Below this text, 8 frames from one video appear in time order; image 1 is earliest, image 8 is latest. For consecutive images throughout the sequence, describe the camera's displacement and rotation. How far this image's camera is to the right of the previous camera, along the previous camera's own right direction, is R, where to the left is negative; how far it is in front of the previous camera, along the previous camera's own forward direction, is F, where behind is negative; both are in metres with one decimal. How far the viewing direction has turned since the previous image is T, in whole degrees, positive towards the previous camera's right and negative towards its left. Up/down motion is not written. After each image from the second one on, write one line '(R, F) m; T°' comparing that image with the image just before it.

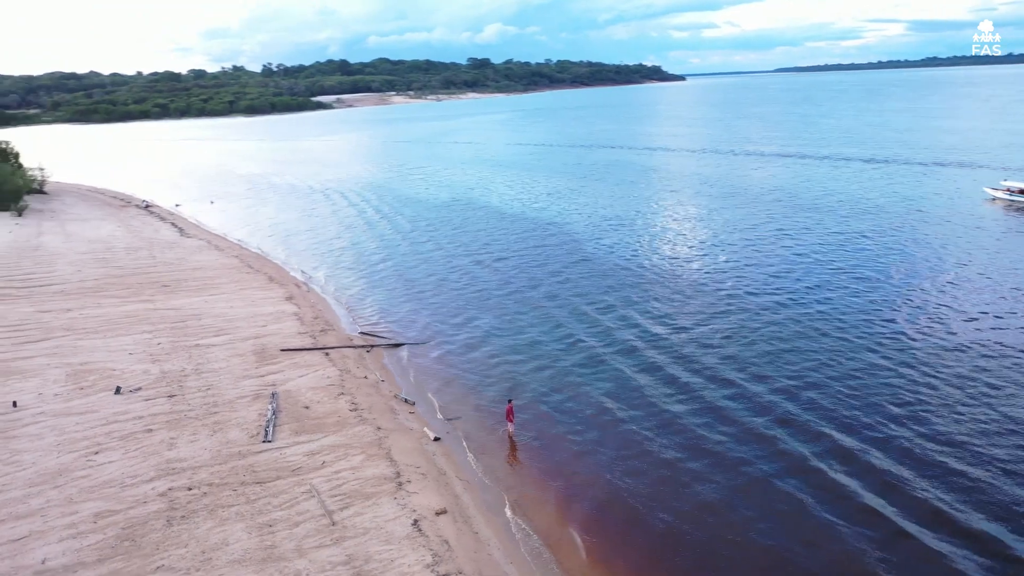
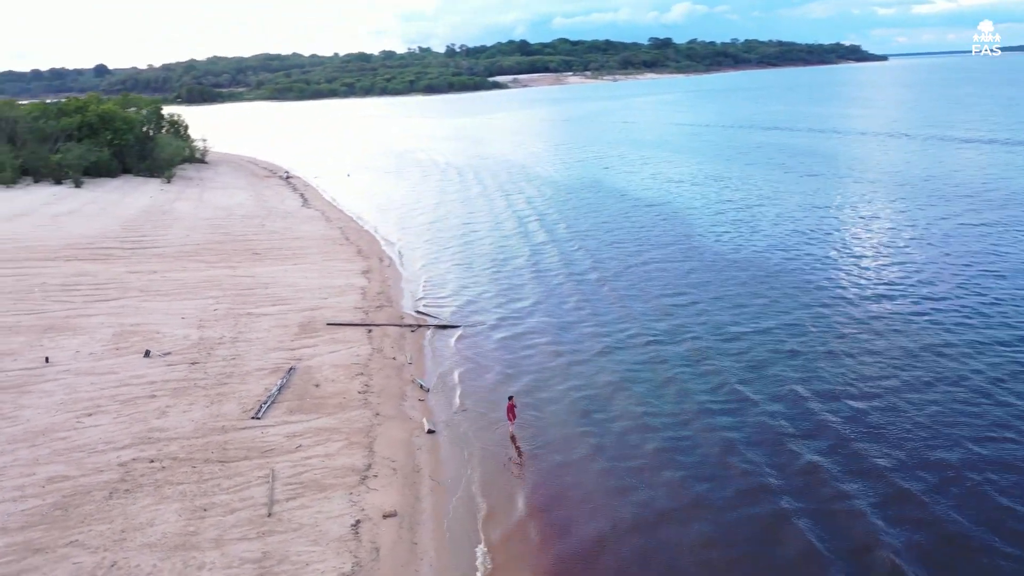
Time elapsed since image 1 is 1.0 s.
(+2.6, +1.7) m; -12°
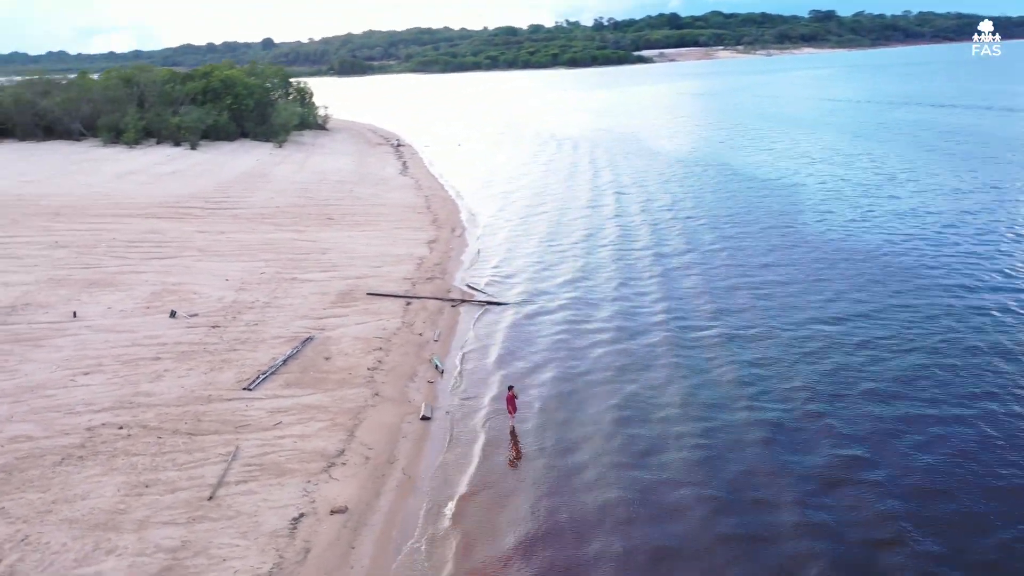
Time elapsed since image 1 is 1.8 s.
(+1.9, +1.7) m; -10°
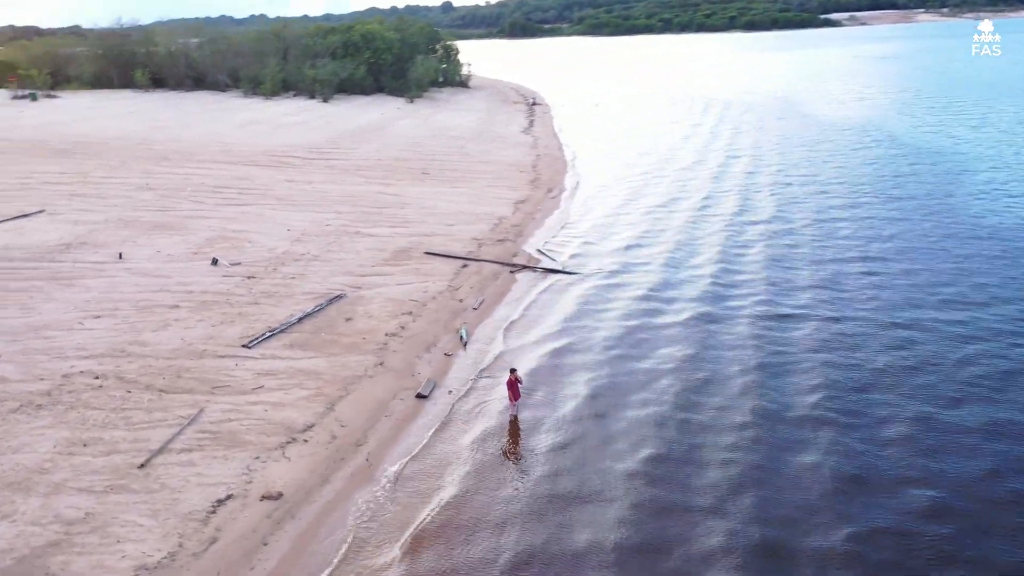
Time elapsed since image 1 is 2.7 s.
(+1.8, +2.0) m; -11°
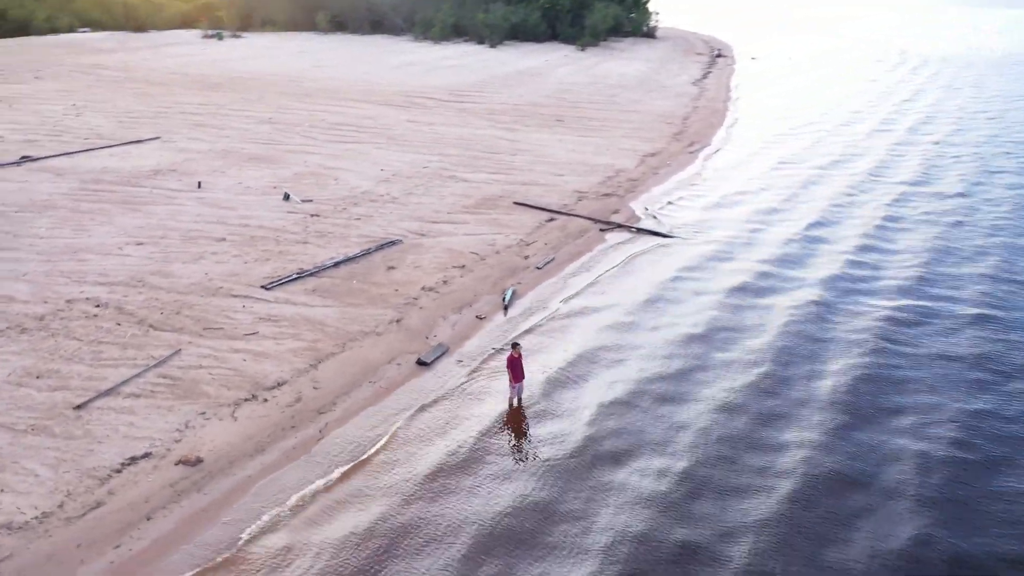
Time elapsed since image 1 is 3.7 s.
(+1.8, +2.1) m; -13°
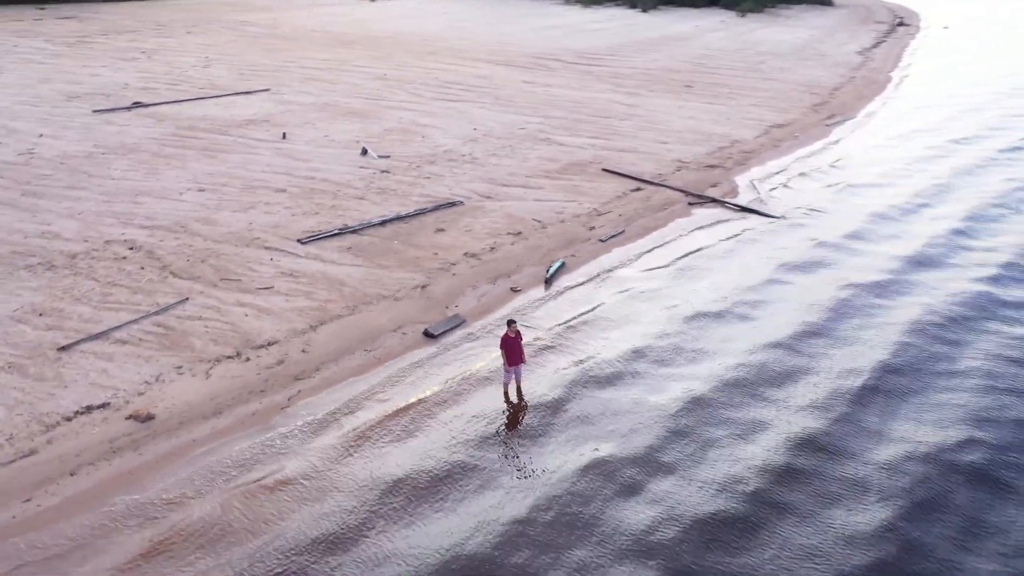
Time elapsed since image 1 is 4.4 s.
(+1.4, +1.2) m; -11°
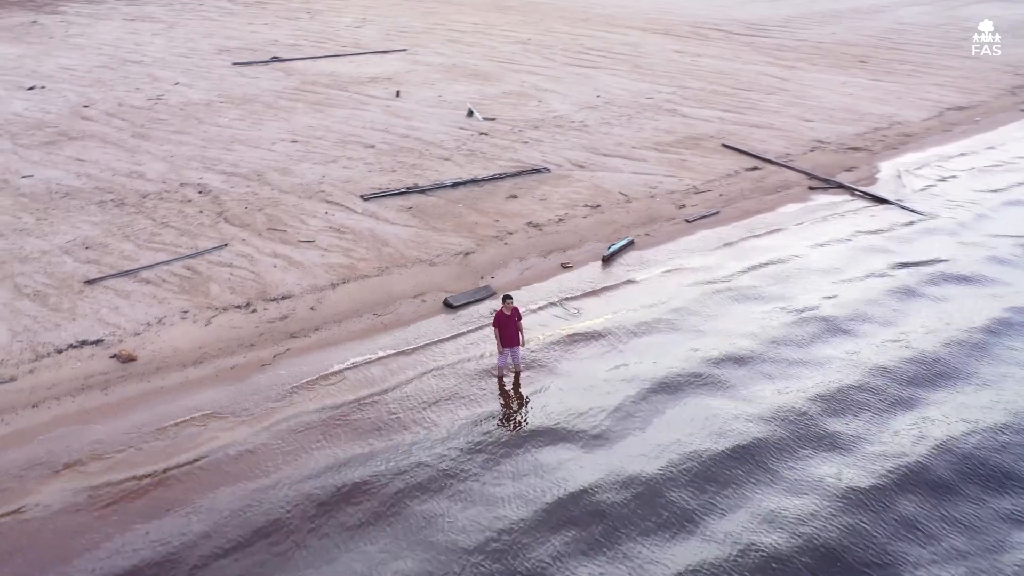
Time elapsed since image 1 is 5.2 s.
(+1.4, +1.0) m; -13°
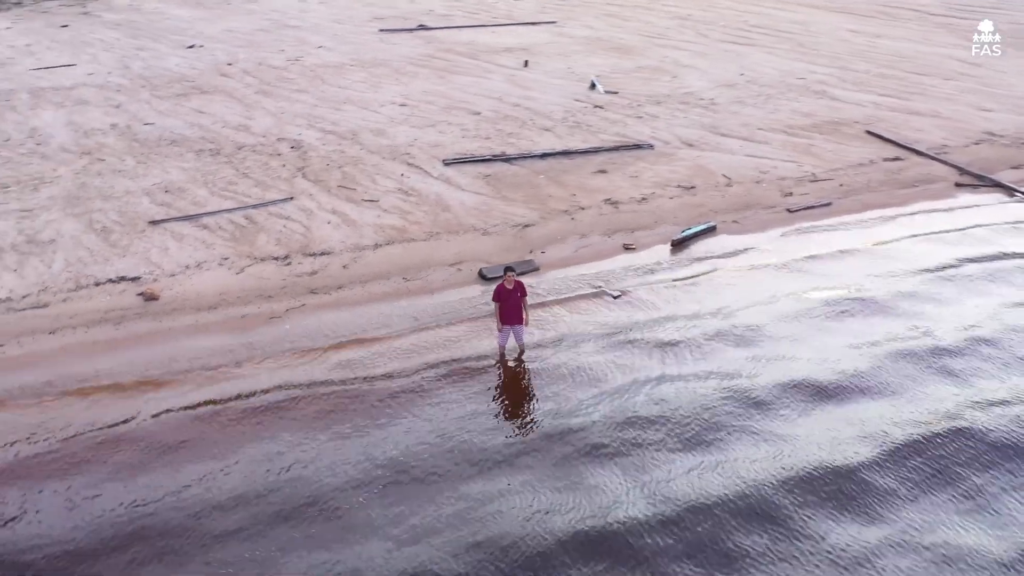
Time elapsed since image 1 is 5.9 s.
(+1.2, +0.7) m; -13°
